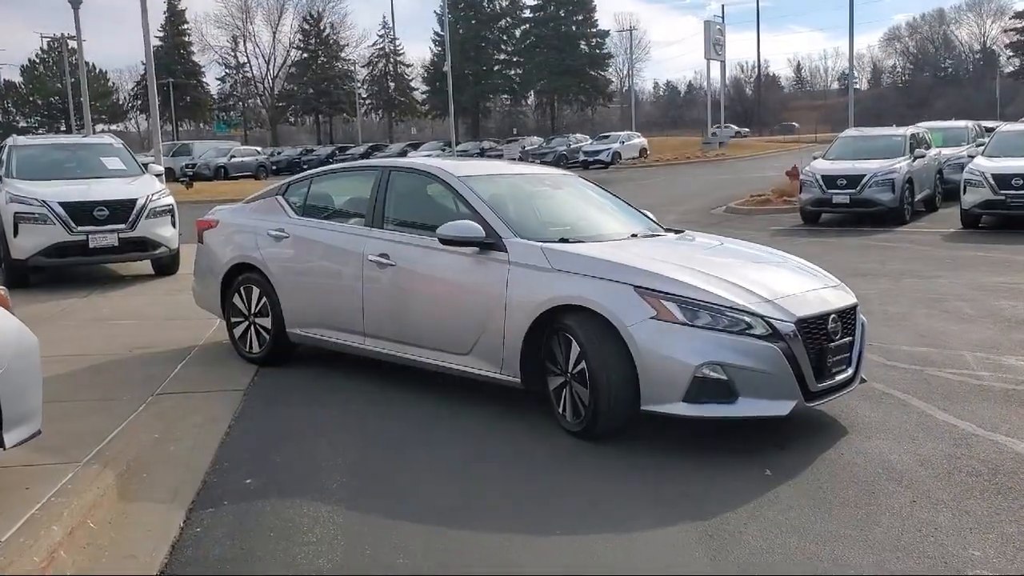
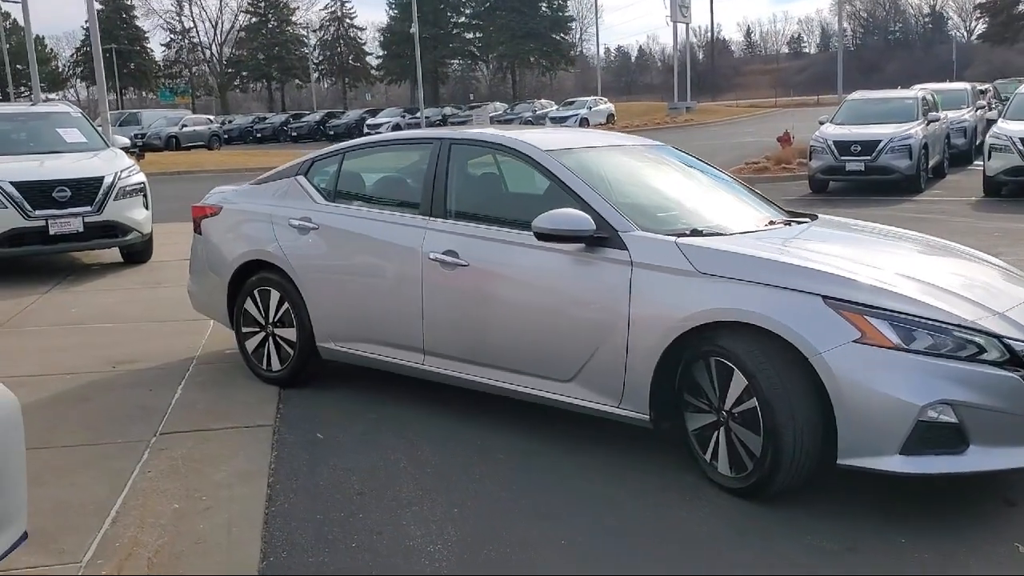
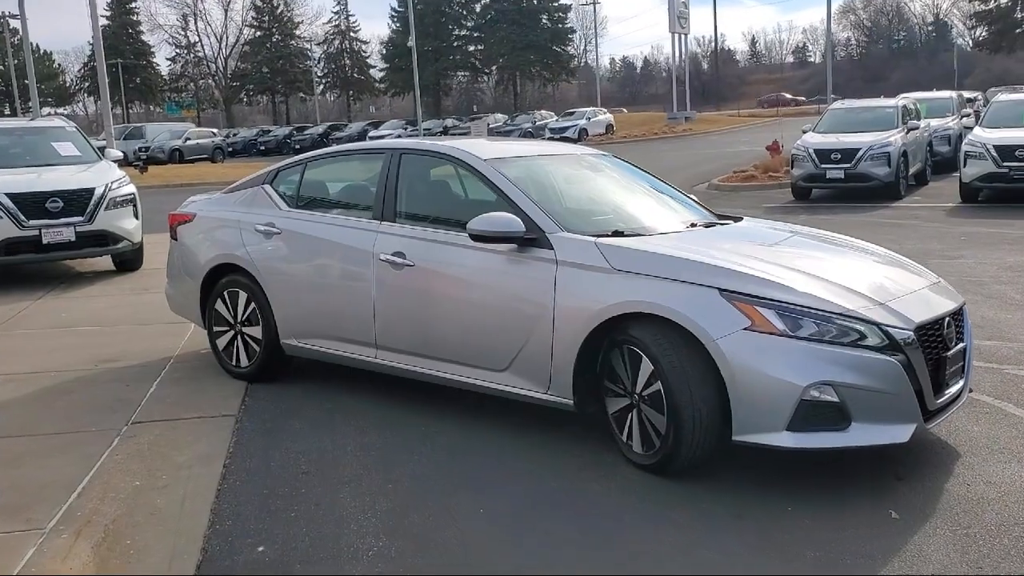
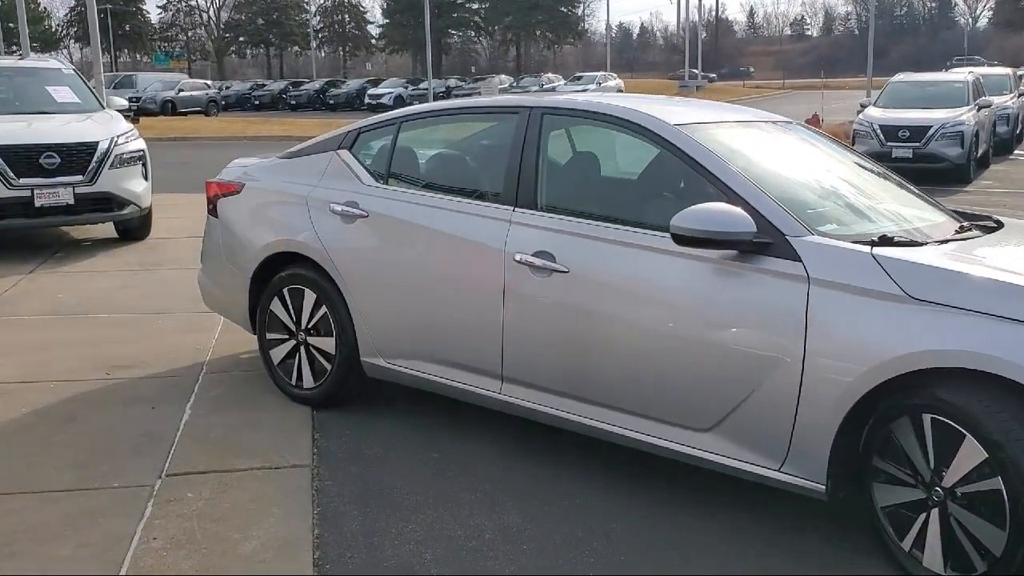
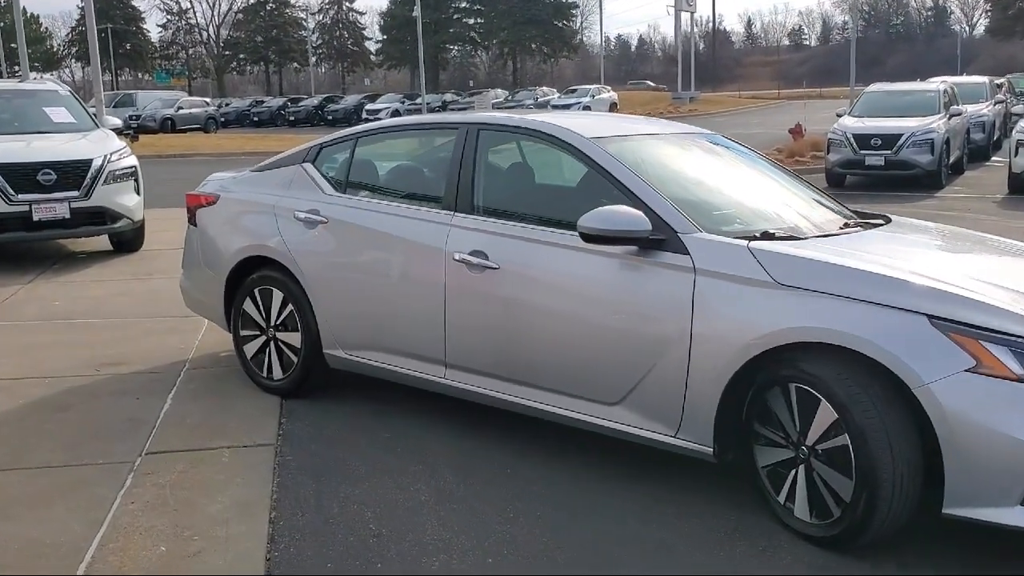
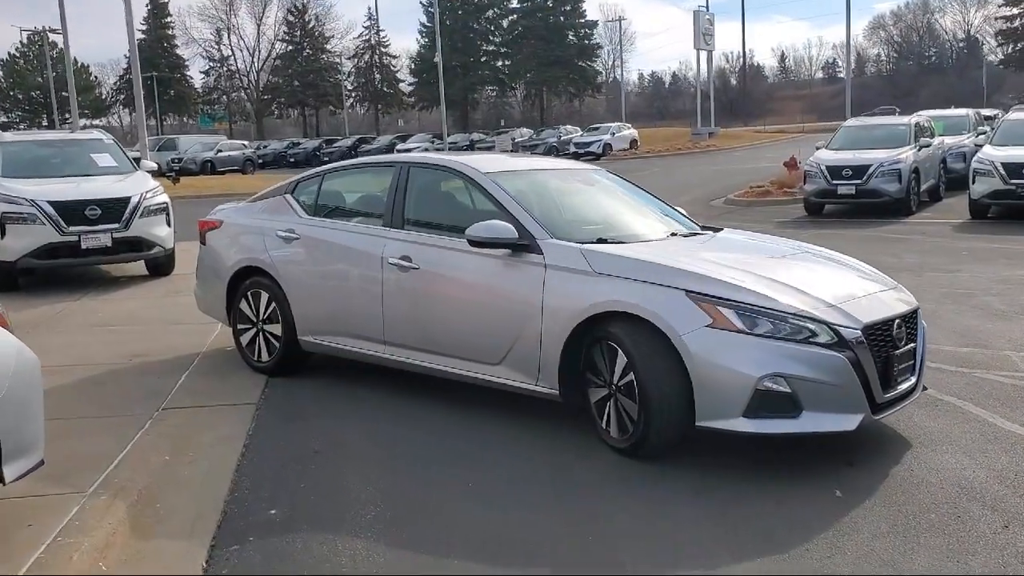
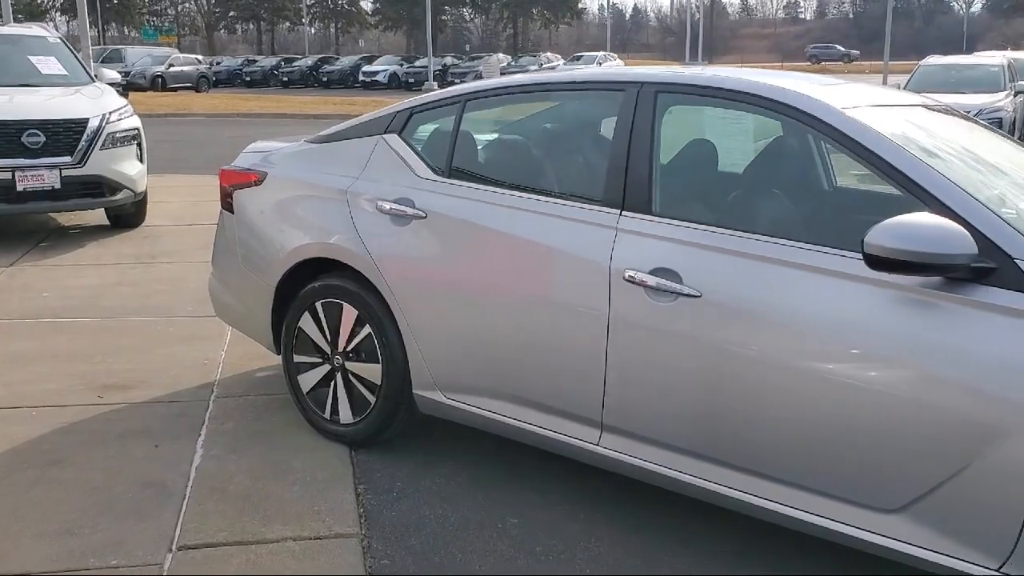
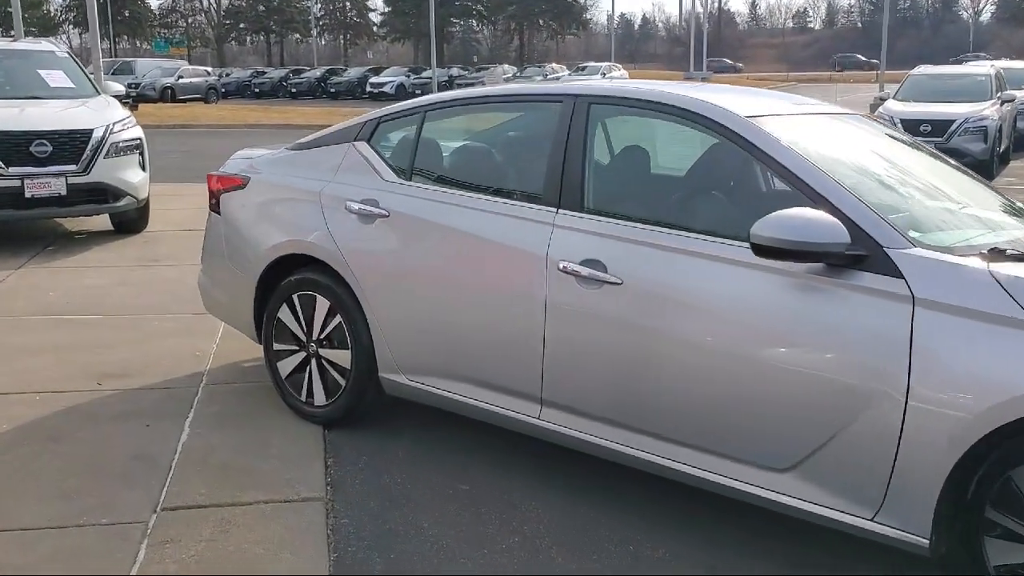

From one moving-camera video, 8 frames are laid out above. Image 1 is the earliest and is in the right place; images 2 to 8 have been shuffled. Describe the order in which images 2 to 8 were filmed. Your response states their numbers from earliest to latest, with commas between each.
6, 3, 2, 5, 4, 8, 7
